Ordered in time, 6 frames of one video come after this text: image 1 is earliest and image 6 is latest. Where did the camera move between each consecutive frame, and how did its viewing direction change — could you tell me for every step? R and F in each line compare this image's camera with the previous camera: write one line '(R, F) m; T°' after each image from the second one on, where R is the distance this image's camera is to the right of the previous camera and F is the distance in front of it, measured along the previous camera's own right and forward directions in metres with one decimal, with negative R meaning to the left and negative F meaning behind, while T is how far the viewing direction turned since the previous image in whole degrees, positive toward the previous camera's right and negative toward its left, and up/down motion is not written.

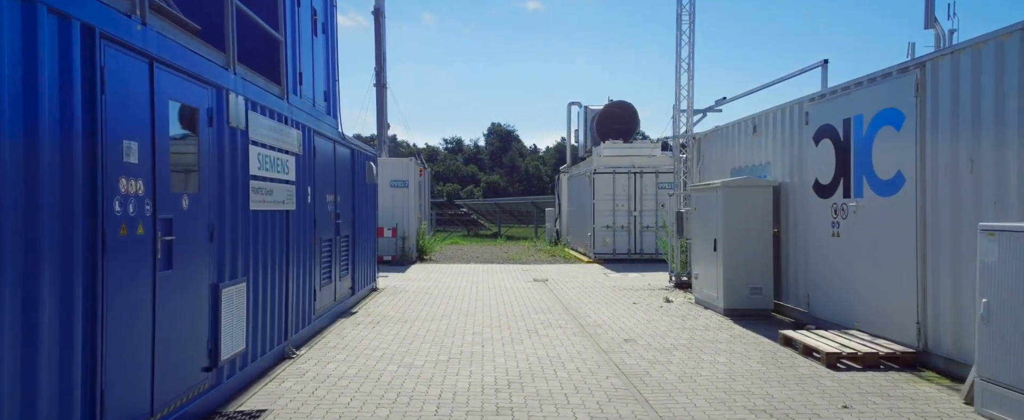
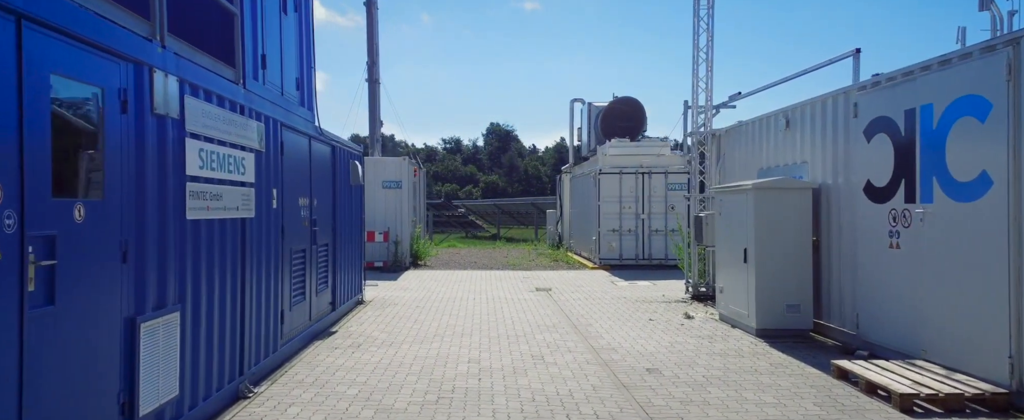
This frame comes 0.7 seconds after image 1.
(0.0, +1.0) m; 0°
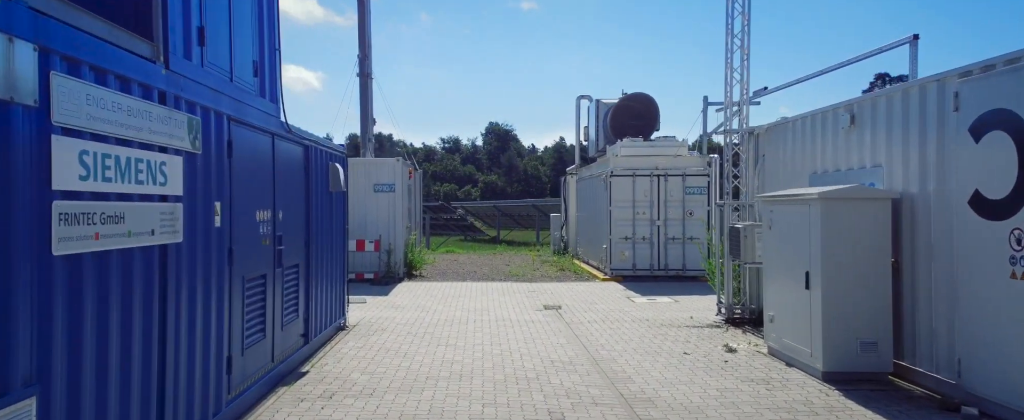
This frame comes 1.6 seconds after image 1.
(-0.1, +1.3) m; 0°
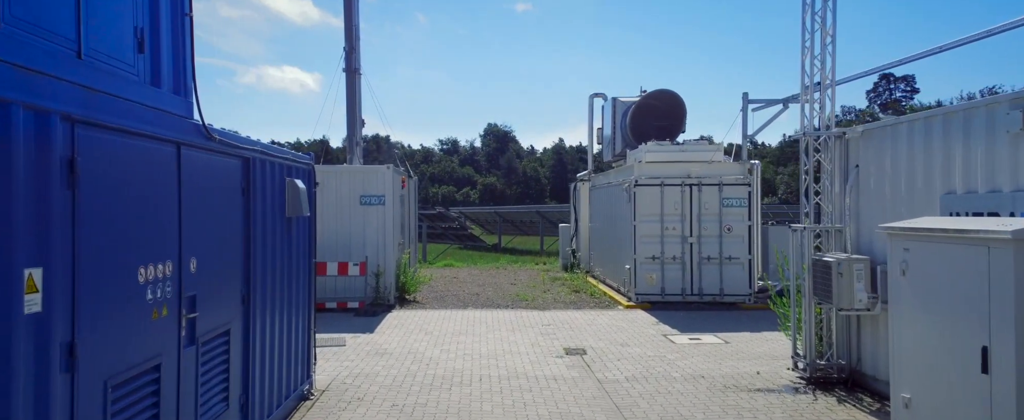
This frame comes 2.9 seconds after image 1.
(-0.2, +2.0) m; 0°
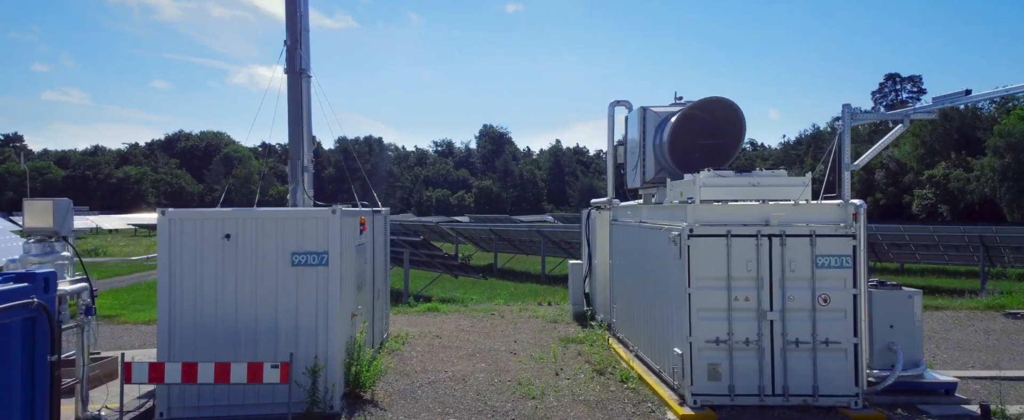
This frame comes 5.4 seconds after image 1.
(-0.1, +3.8) m; 0°
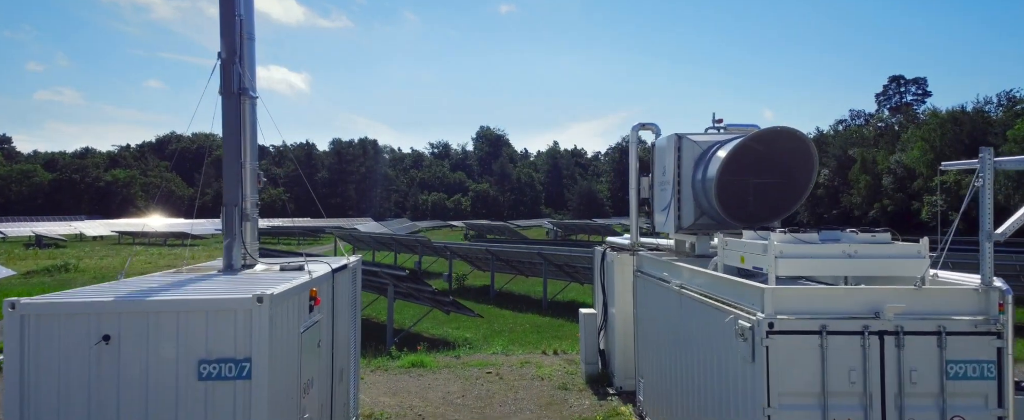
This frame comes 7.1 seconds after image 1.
(-0.1, +2.5) m; 0°
